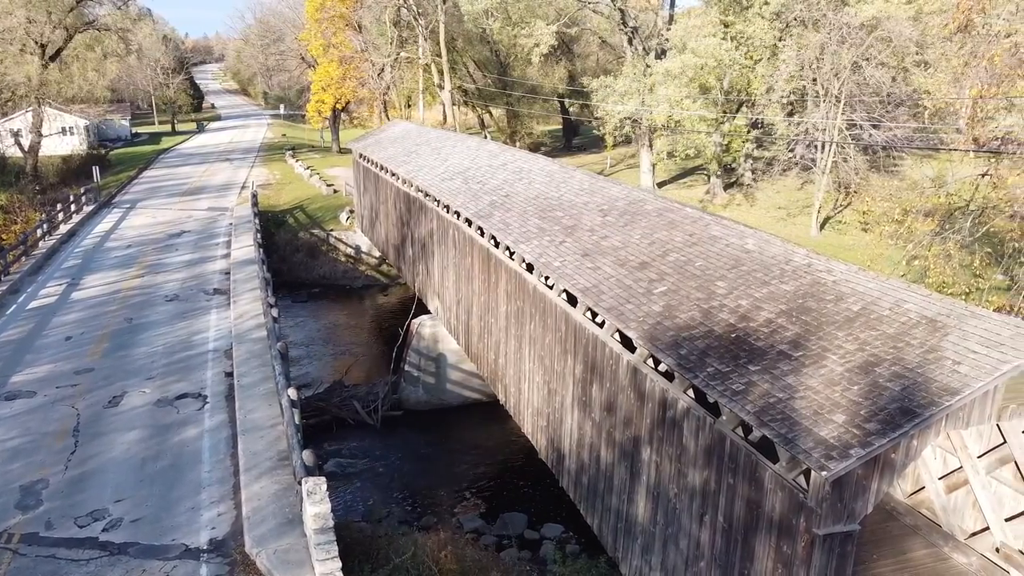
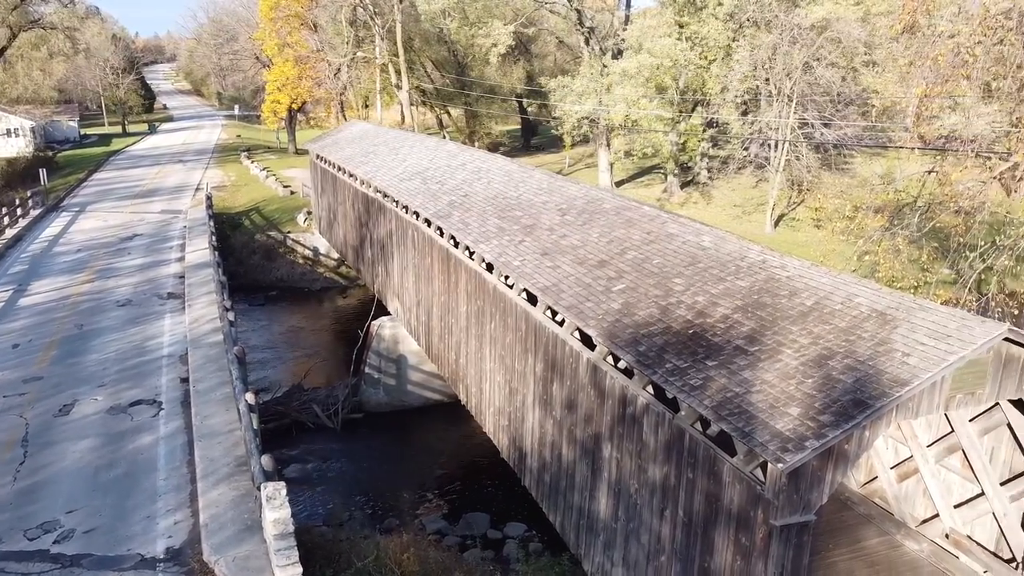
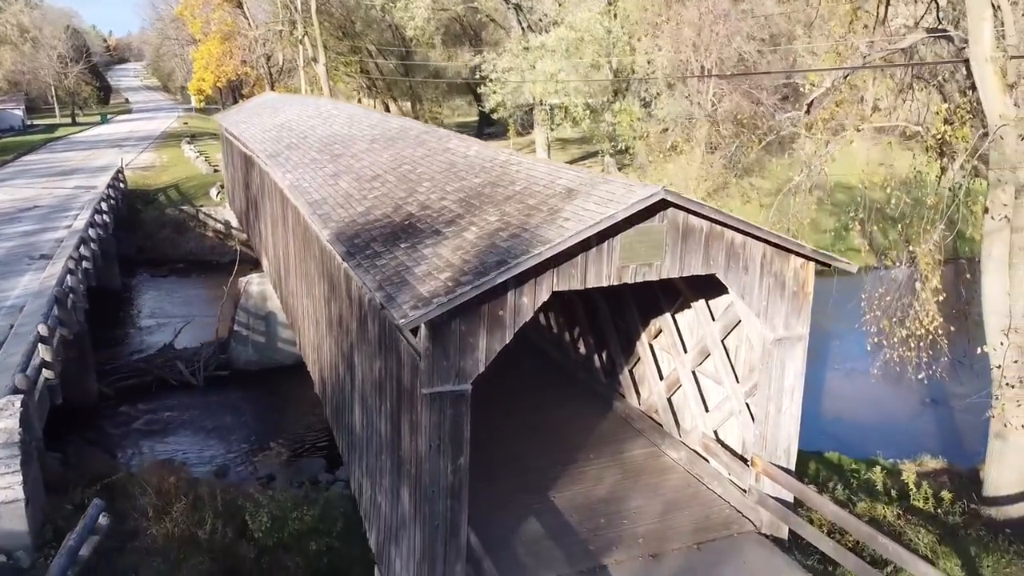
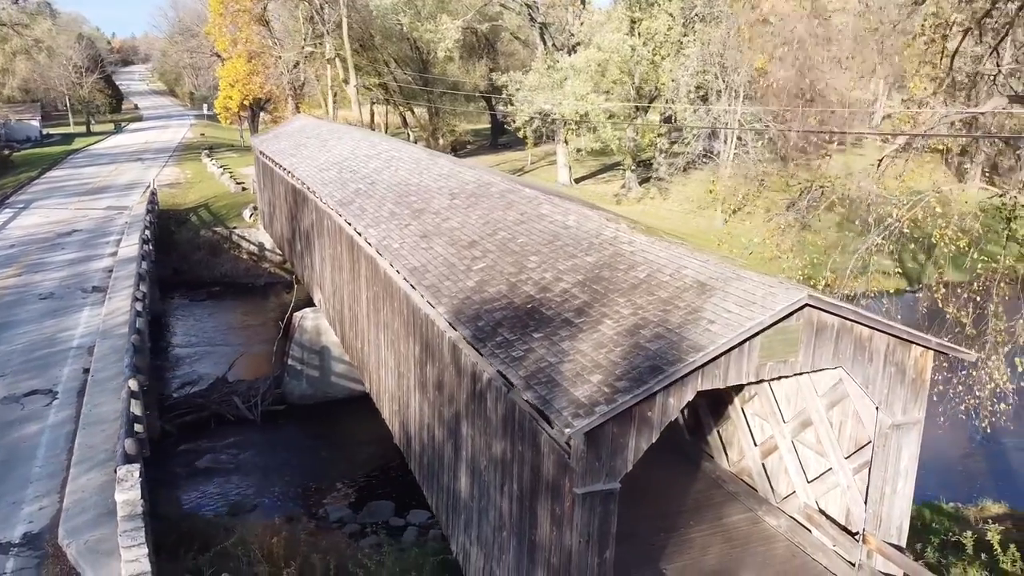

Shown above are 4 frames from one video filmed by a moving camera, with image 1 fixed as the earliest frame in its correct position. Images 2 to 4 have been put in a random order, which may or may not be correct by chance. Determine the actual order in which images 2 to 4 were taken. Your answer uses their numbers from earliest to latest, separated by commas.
2, 4, 3
